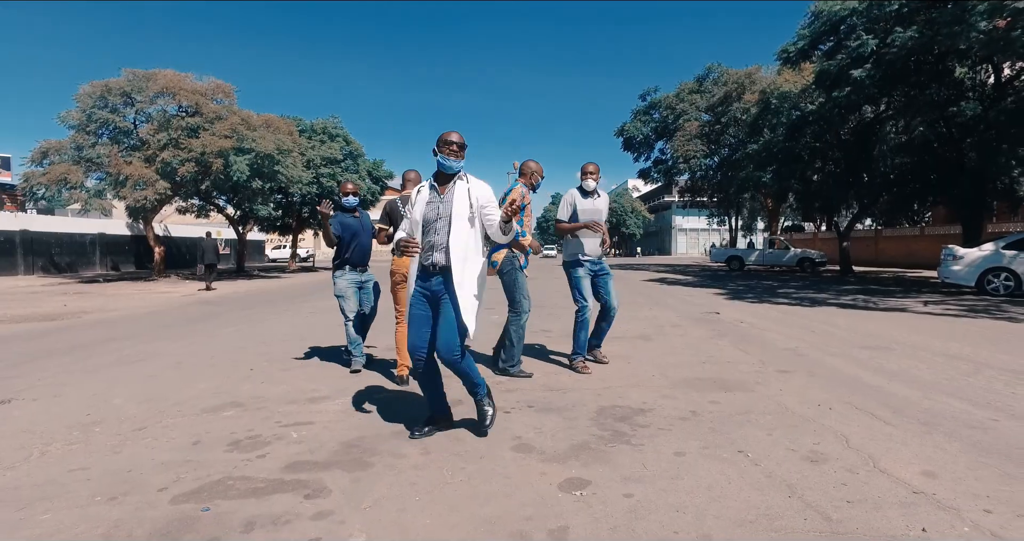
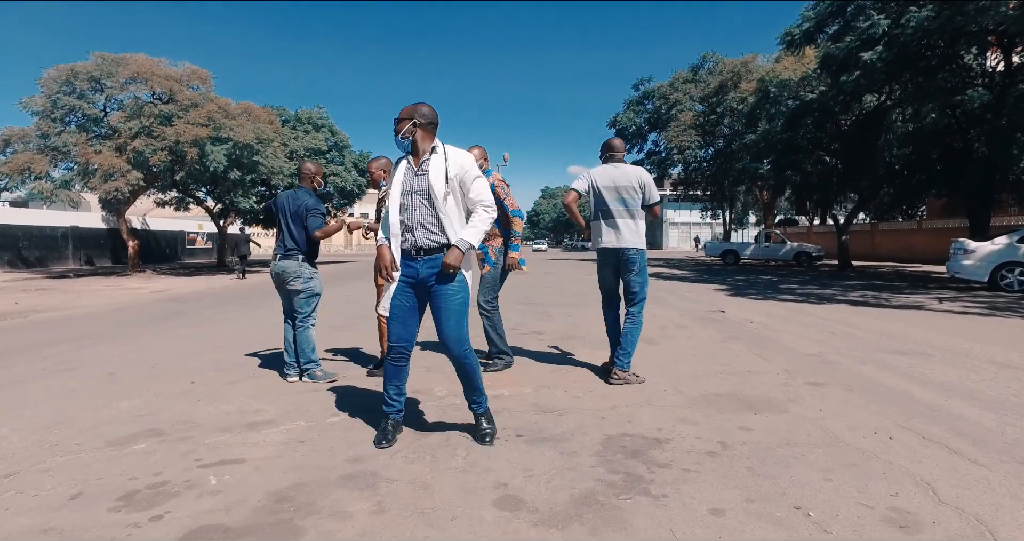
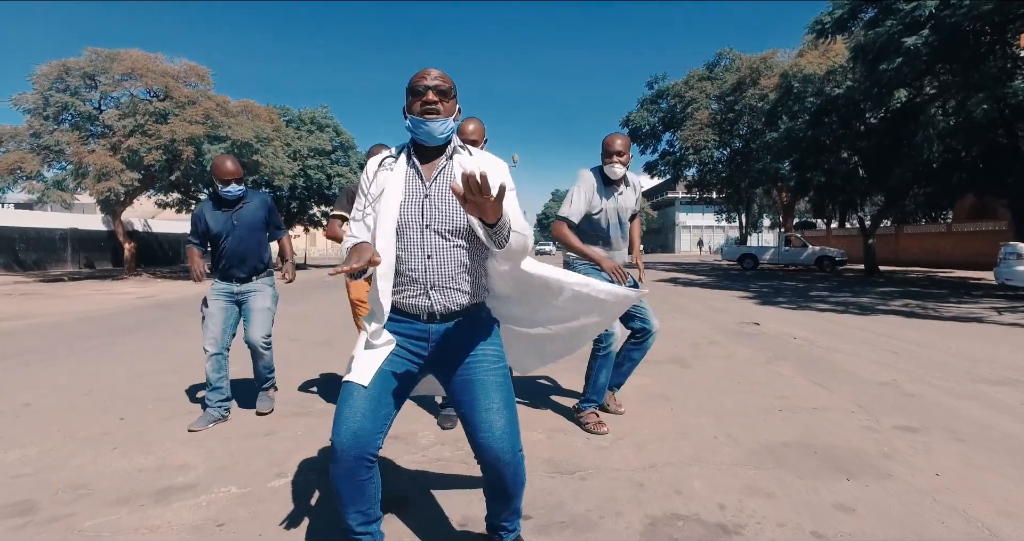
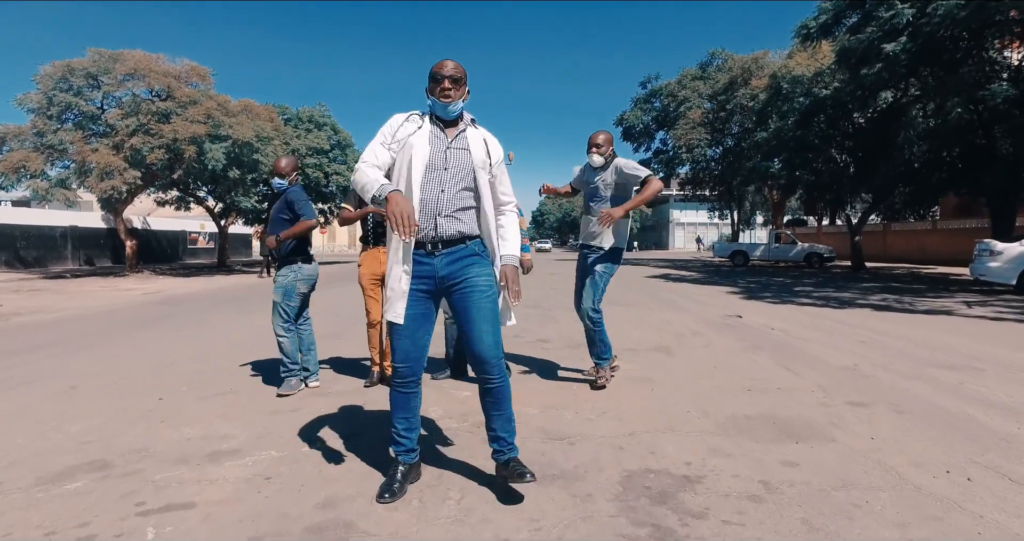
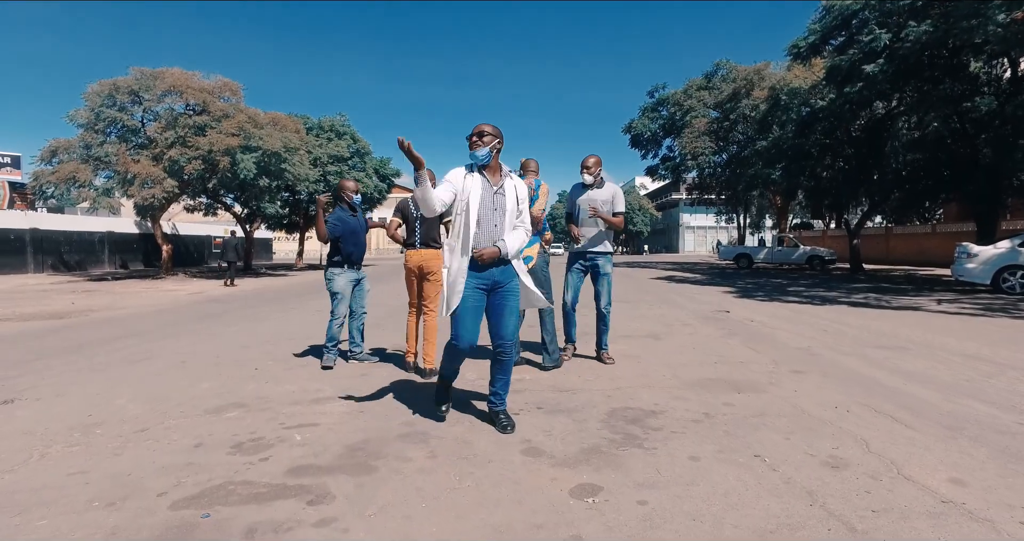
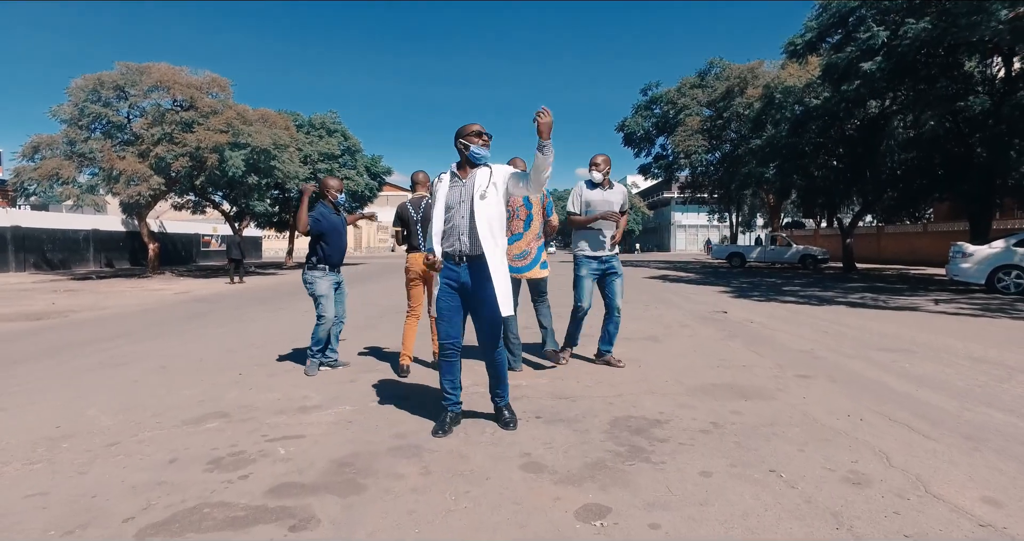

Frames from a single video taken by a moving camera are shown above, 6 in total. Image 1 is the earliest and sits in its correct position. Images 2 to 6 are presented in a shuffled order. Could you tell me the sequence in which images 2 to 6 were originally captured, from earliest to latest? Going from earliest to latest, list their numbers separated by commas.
5, 6, 2, 4, 3
